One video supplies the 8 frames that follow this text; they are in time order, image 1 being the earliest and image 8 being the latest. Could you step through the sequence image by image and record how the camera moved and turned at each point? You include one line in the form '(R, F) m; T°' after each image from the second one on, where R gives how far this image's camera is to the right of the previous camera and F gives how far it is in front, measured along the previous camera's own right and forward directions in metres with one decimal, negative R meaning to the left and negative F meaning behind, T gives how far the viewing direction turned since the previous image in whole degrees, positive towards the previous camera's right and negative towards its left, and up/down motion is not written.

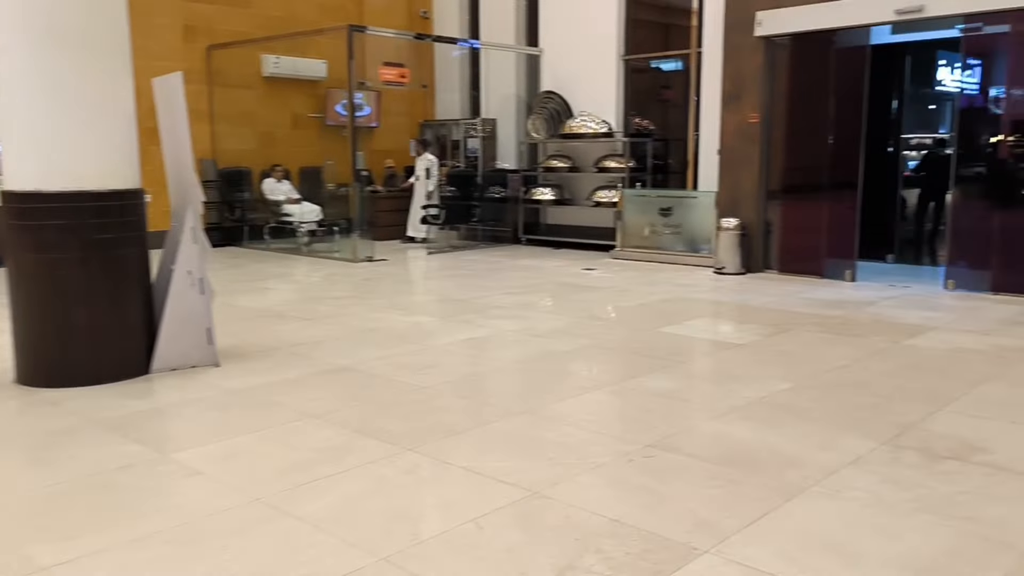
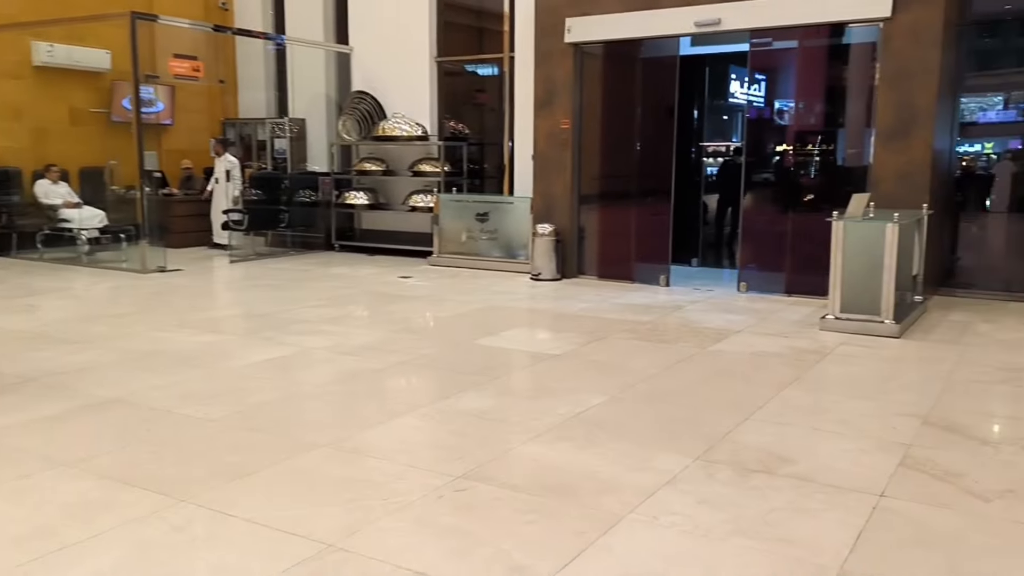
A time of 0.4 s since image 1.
(+0.1, +0.3) m; +12°
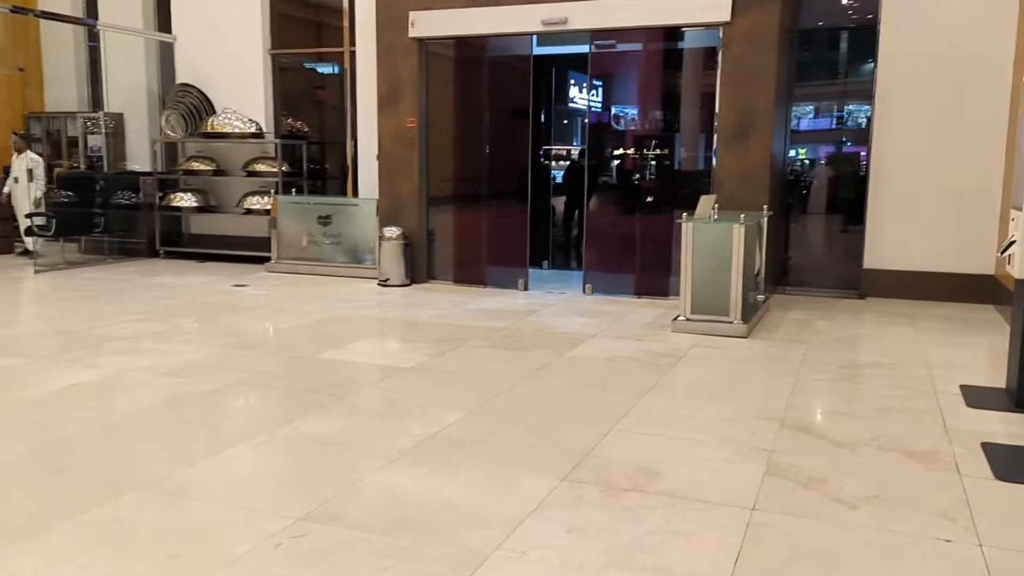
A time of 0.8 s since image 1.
(0.0, +0.3) m; +10°
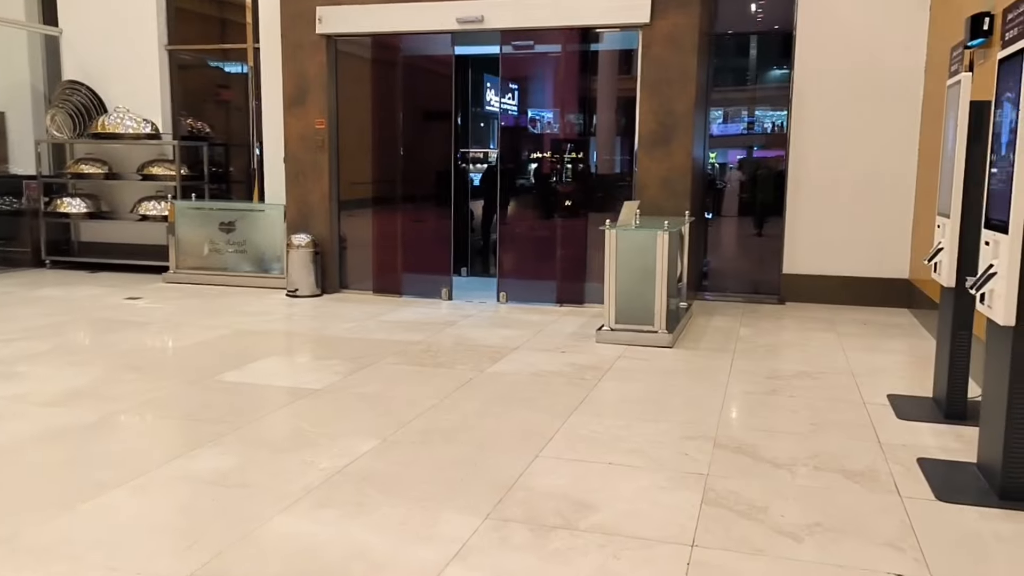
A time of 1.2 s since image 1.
(0.0, +0.3) m; +6°
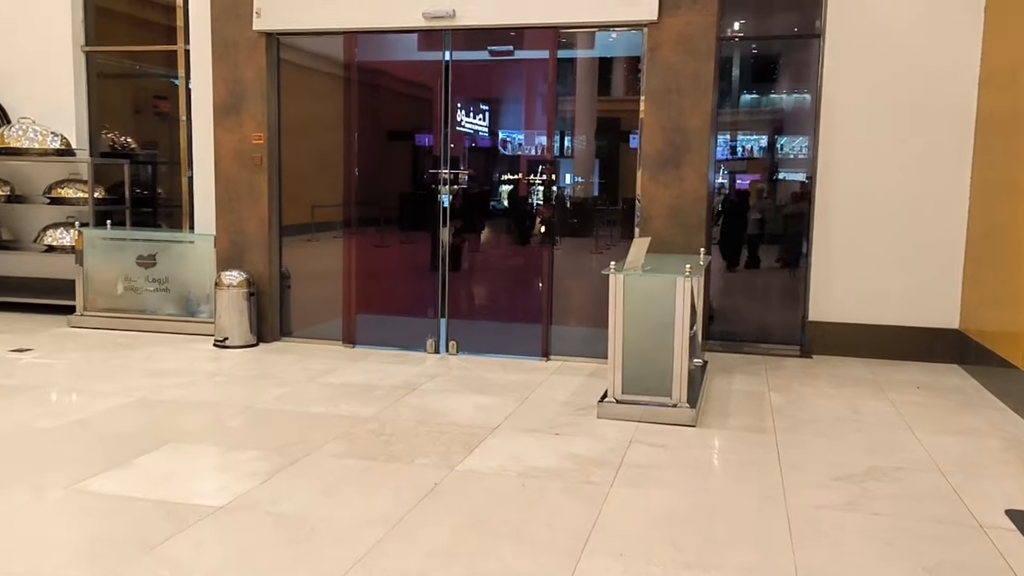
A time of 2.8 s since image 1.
(-0.1, +1.3) m; +2°
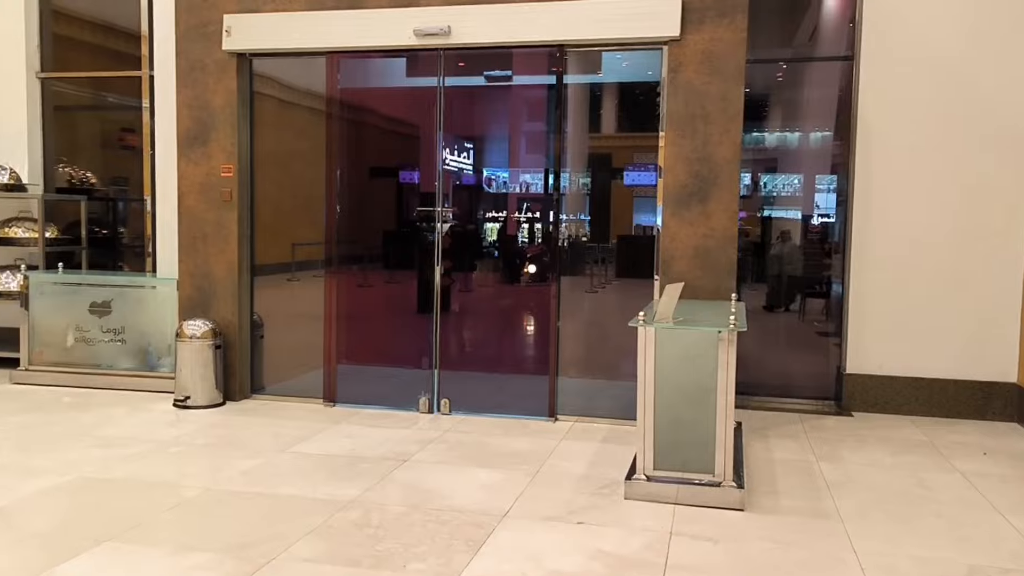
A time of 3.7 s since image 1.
(-0.1, +0.7) m; +1°
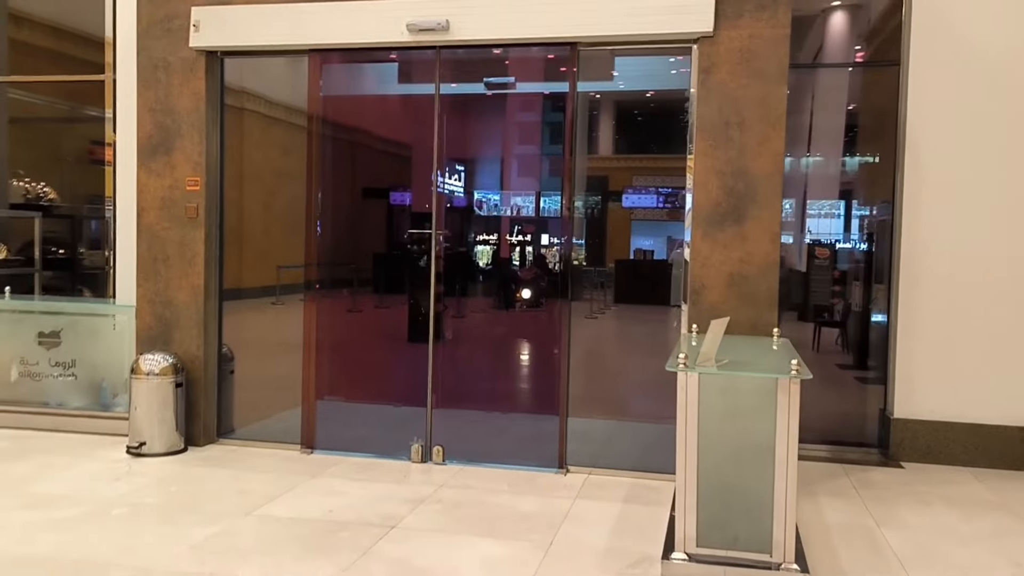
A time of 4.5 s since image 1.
(-0.1, +0.7) m; +1°
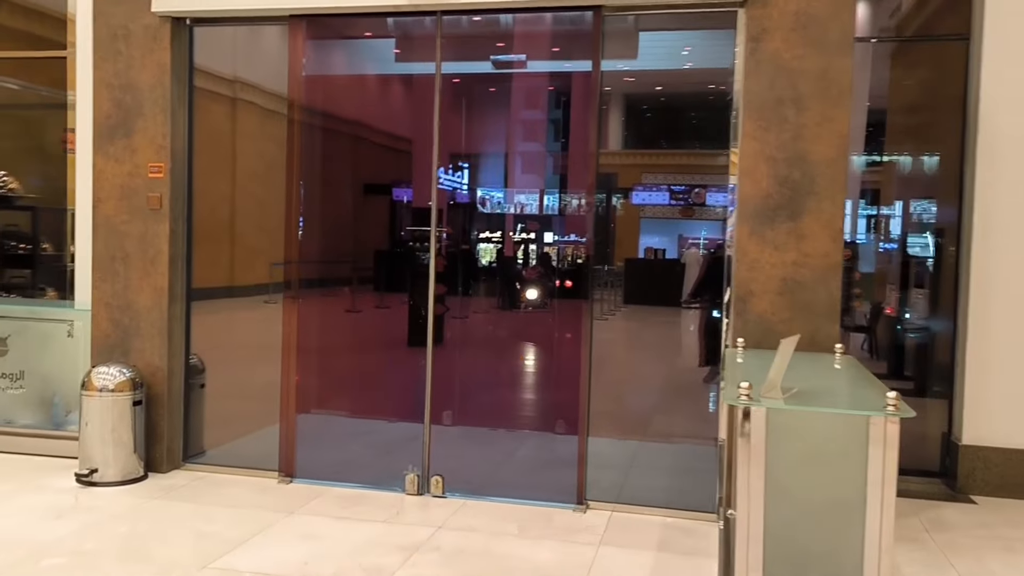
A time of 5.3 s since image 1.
(0.0, +0.7) m; 0°
